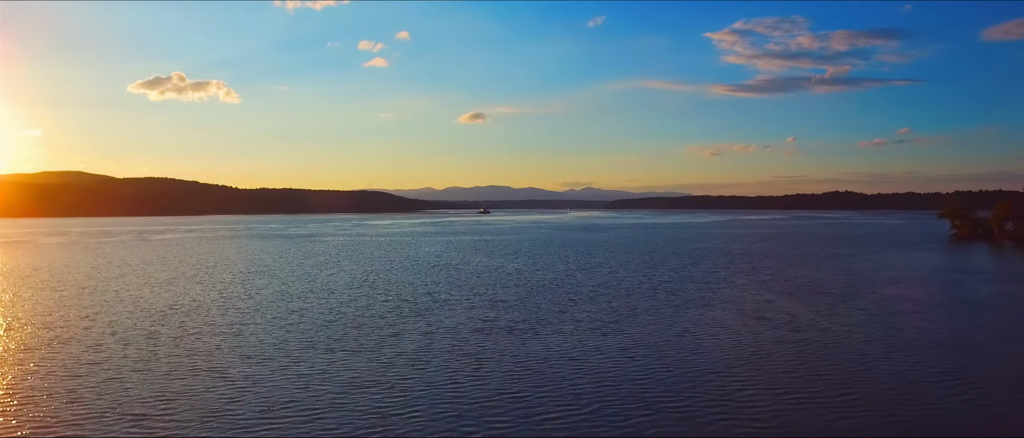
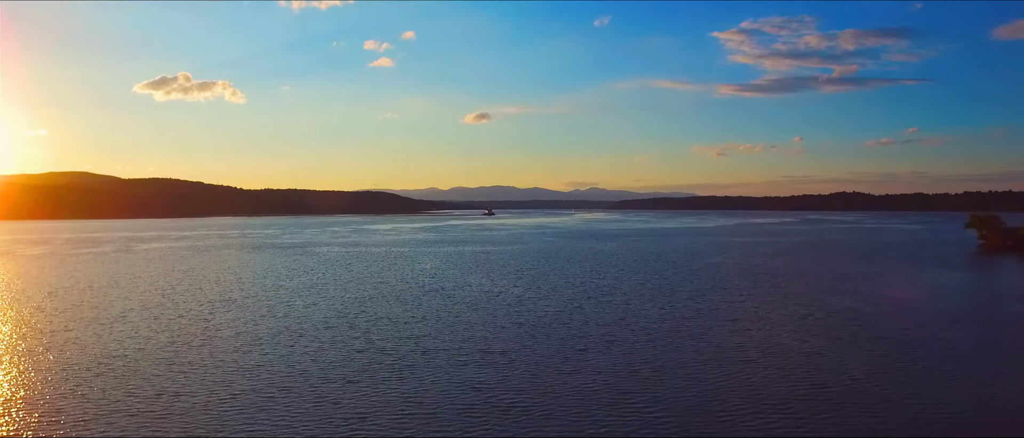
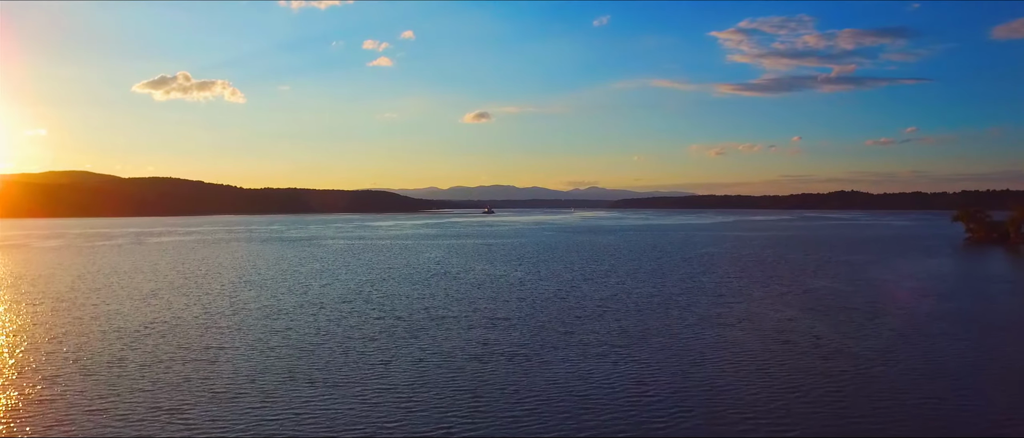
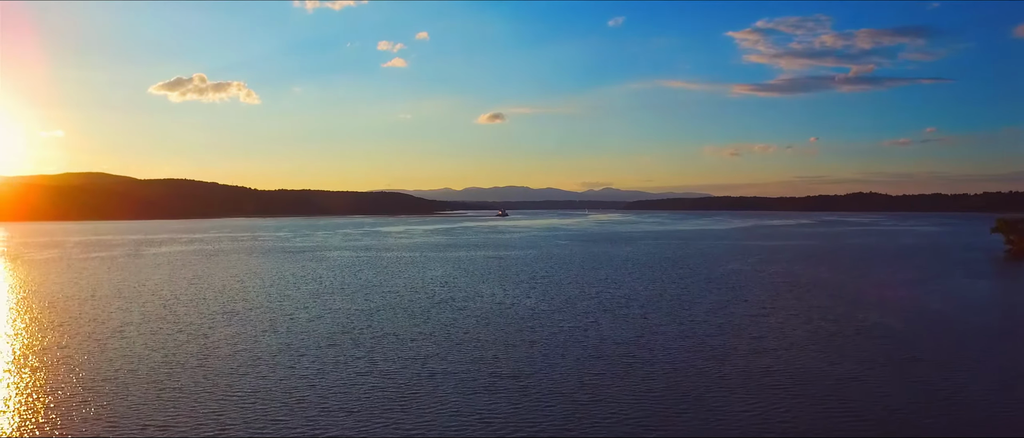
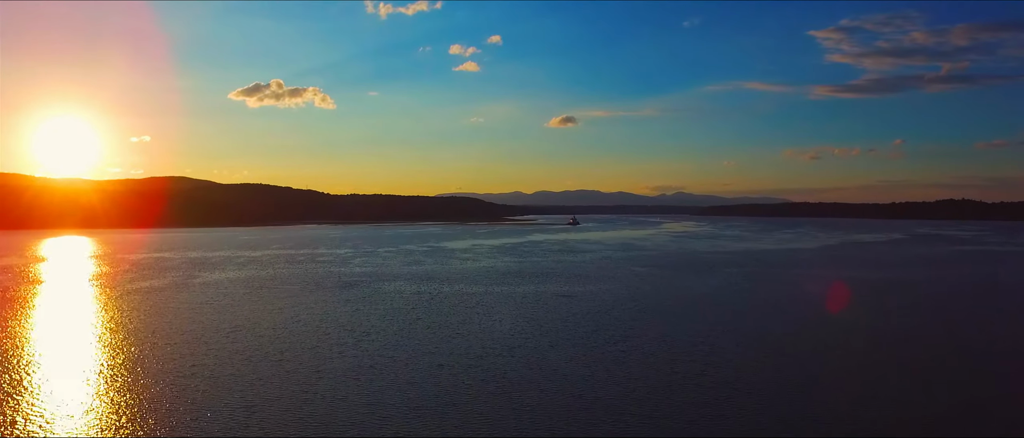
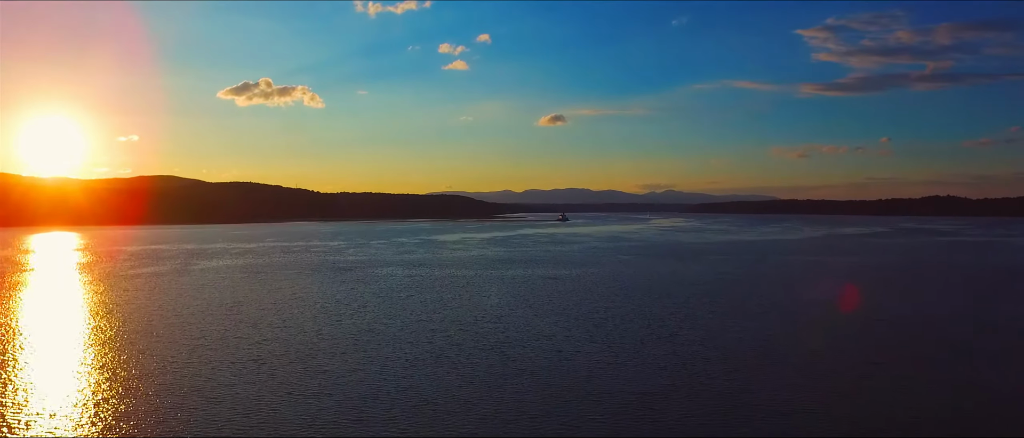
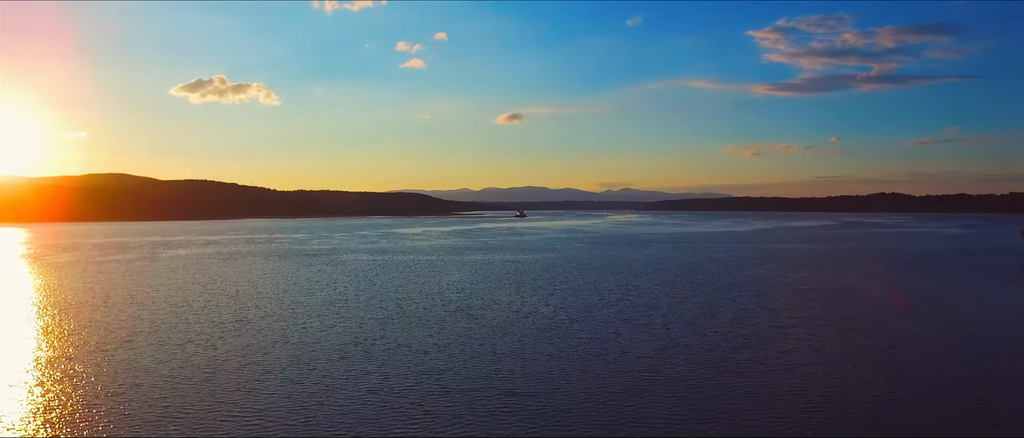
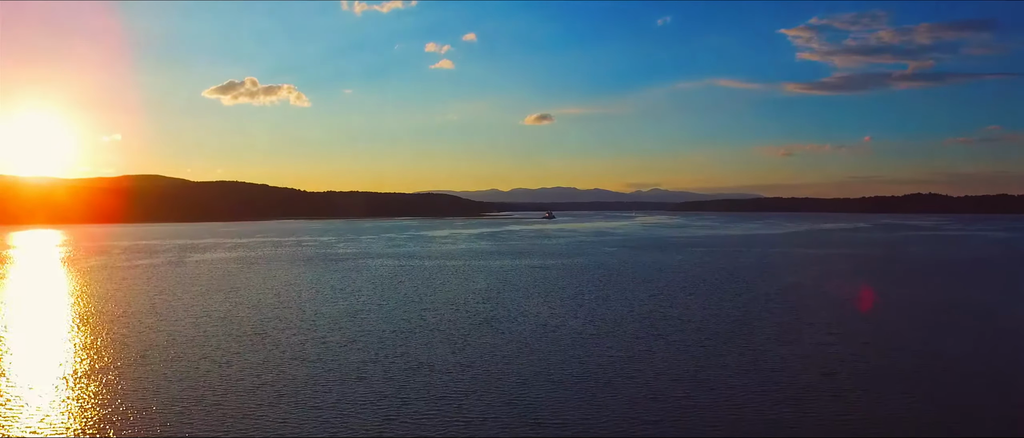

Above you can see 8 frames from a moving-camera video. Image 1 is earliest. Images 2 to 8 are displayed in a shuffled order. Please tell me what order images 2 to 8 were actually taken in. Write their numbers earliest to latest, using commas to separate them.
3, 2, 4, 7, 8, 6, 5
